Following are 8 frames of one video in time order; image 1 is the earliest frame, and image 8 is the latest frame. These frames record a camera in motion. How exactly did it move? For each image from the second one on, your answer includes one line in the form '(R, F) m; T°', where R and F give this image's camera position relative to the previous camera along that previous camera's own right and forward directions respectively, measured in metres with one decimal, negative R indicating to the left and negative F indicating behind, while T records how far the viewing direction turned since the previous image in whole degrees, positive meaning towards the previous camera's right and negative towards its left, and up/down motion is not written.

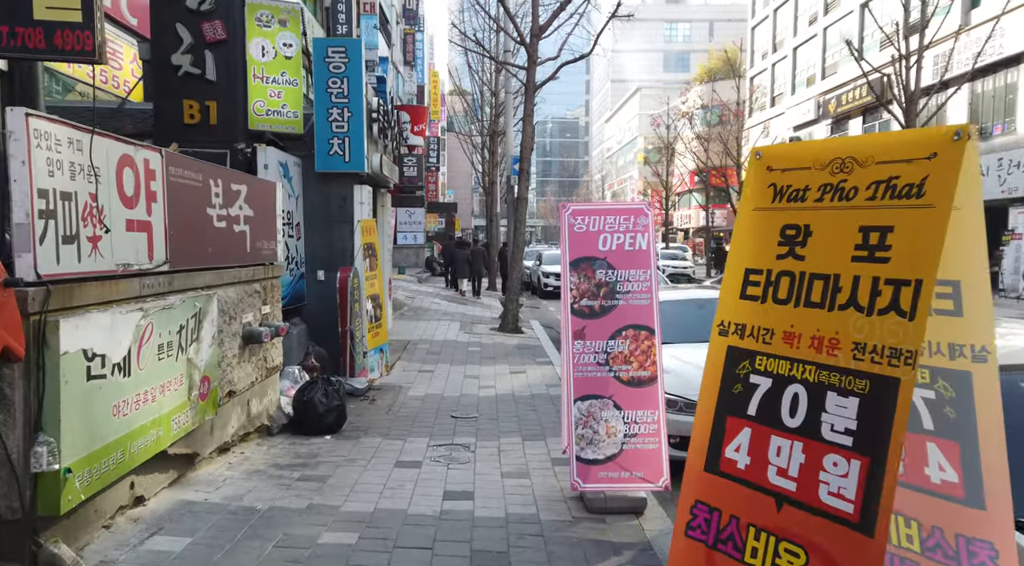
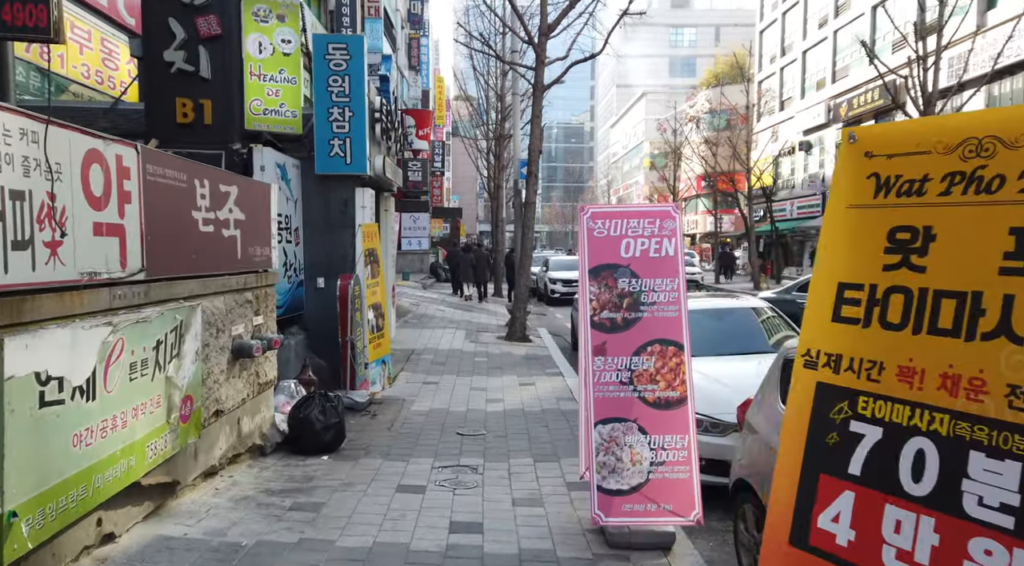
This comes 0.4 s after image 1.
(-0.1, +0.5) m; 0°
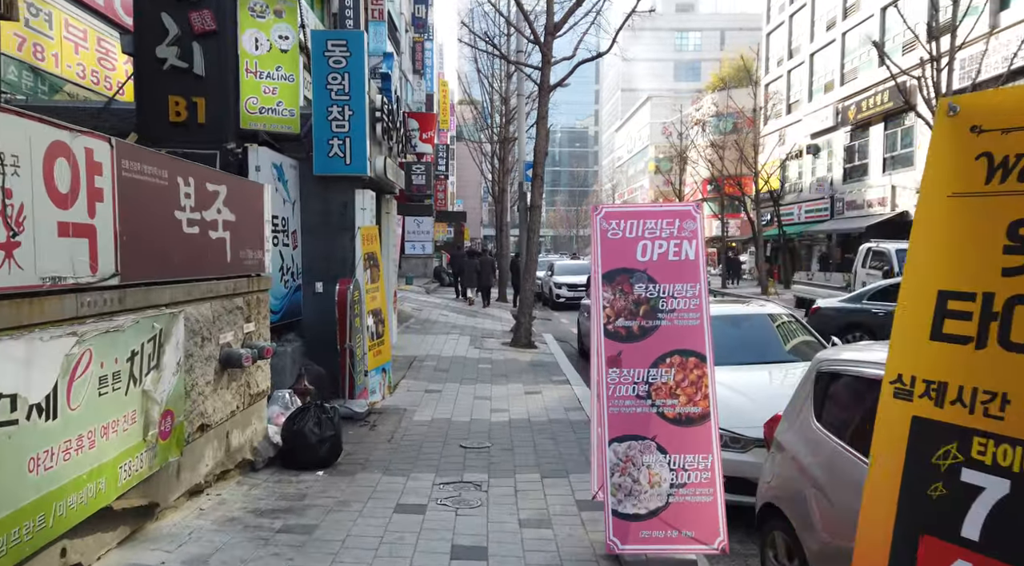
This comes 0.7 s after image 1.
(0.0, +0.3) m; 0°
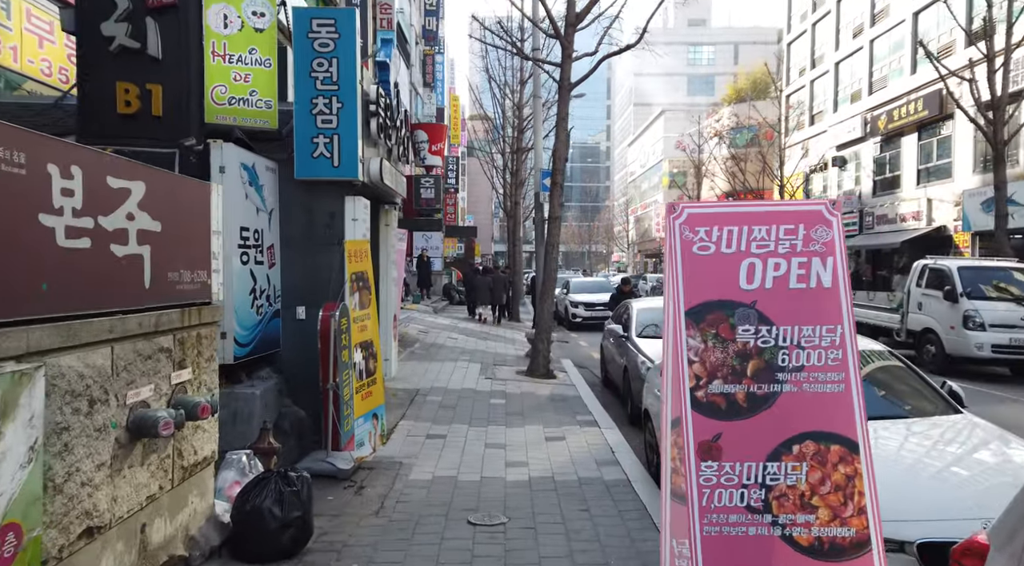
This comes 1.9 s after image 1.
(-0.1, +1.5) m; -1°
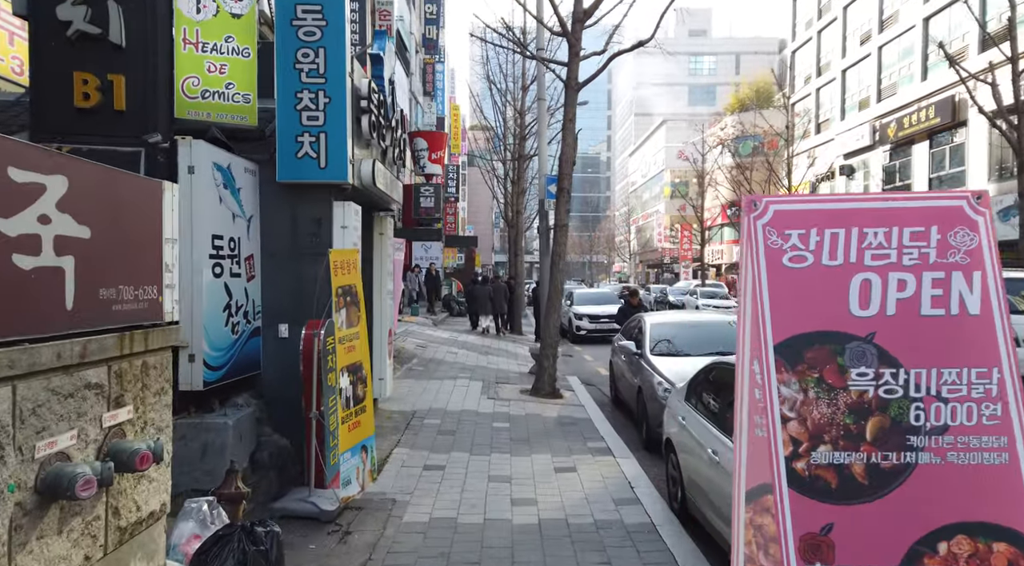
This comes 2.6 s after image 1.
(-0.1, +0.8) m; 0°
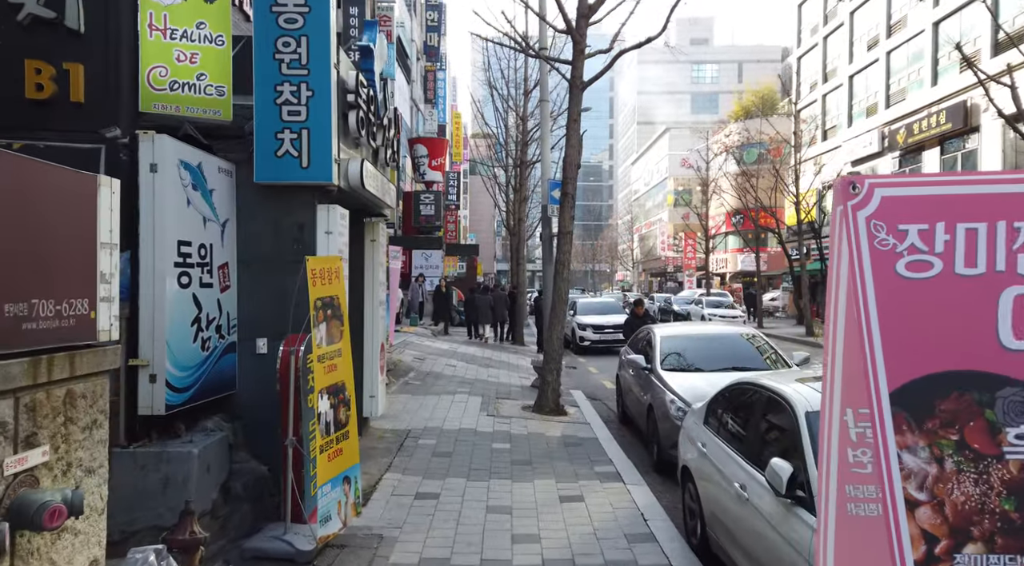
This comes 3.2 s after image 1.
(0.0, +0.6) m; 0°
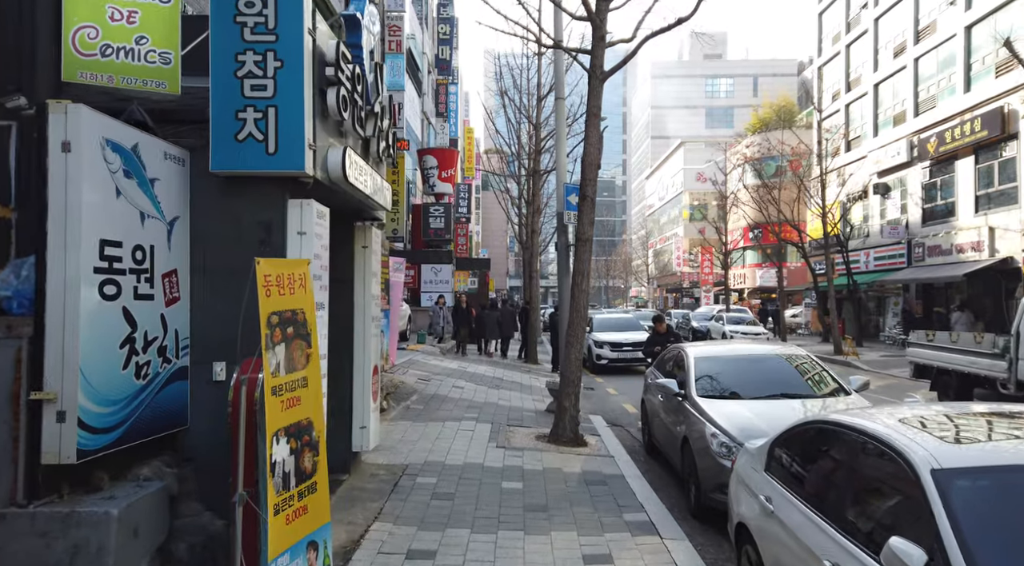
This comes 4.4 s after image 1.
(0.0, +1.1) m; -1°
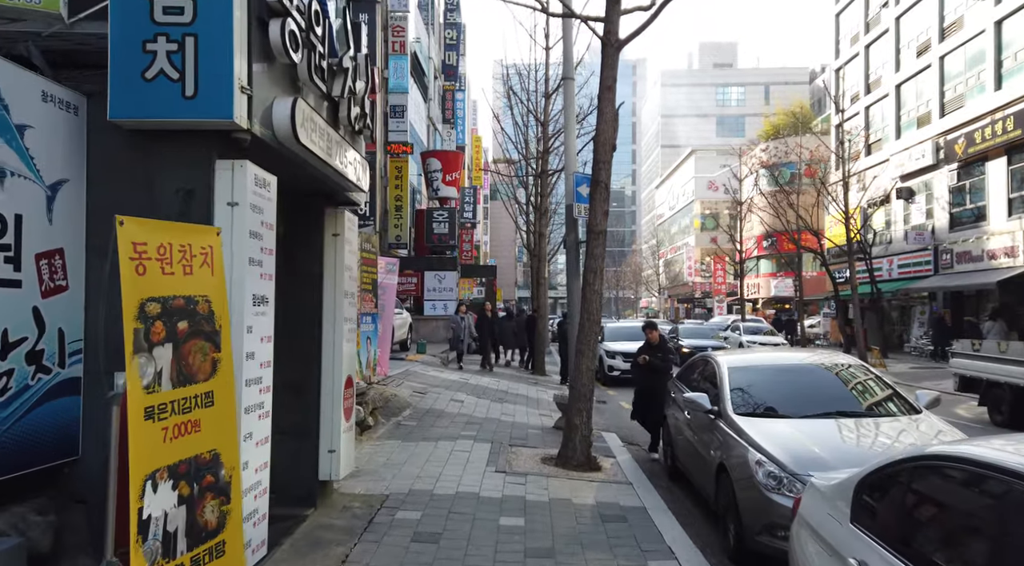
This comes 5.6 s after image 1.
(+0.1, +1.2) m; -1°
